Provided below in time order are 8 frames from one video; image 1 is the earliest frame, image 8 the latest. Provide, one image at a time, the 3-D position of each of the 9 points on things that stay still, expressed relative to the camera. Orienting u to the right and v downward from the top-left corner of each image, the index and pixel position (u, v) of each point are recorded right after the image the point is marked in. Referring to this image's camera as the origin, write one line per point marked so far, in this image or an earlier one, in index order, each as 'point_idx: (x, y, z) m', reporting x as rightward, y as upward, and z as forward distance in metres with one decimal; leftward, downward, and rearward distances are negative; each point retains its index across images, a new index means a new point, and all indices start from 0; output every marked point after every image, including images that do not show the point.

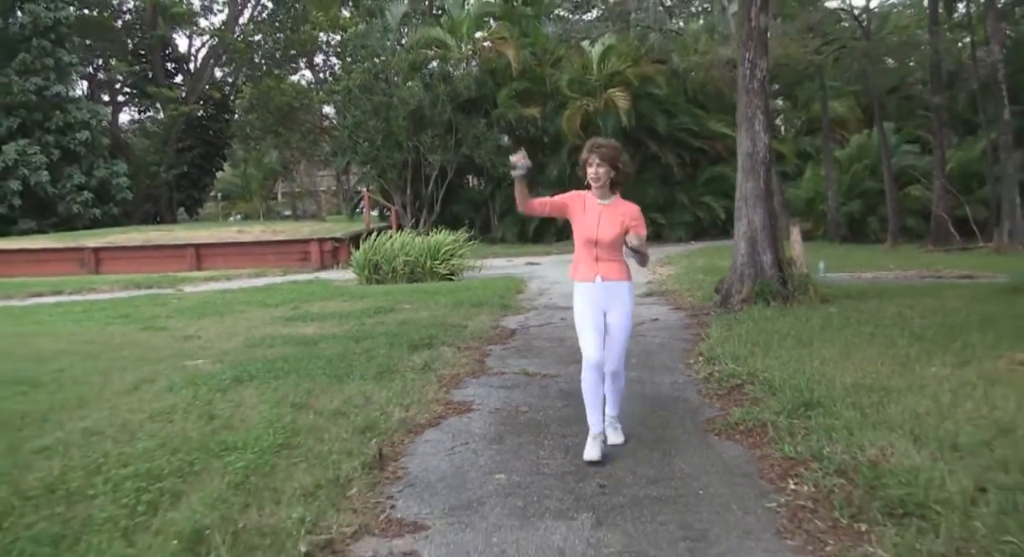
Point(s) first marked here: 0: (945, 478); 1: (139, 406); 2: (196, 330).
0: (+2.1, -1.0, +4.2) m
1: (-2.6, -0.9, +6.0) m
2: (-4.1, -0.6, +11.1) m
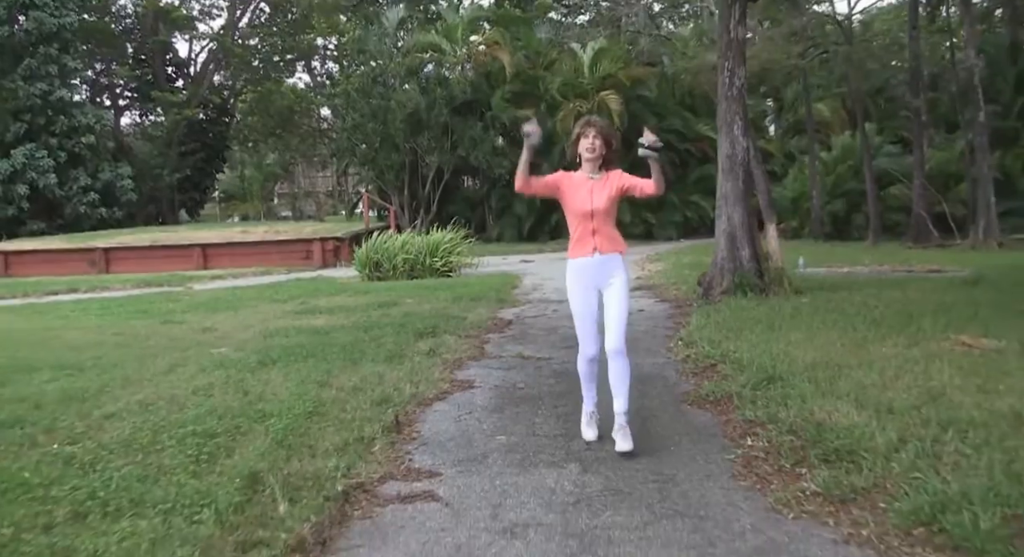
0: (+2.1, -0.9, +5.0) m
1: (-2.6, -0.8, +6.8) m
2: (-4.2, -0.6, +11.9) m
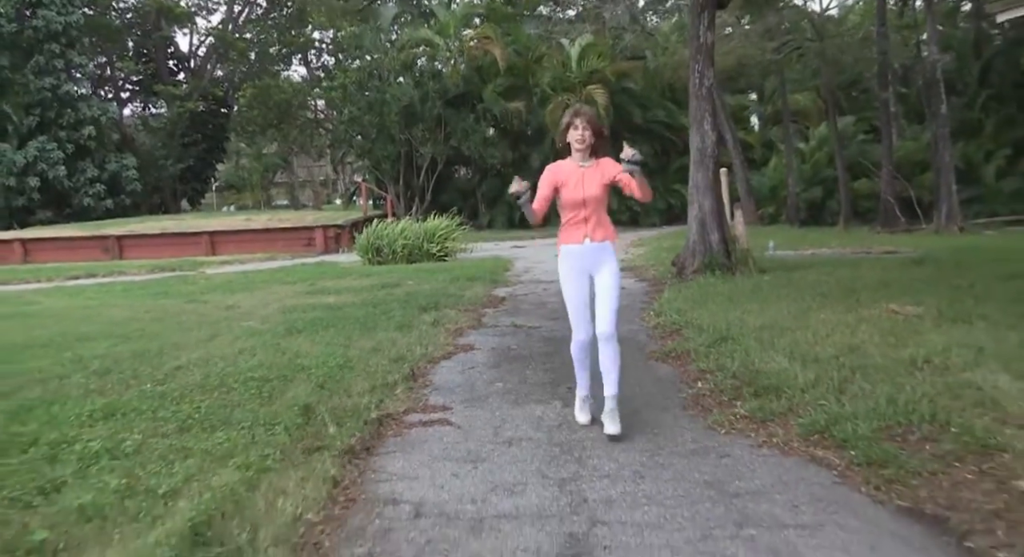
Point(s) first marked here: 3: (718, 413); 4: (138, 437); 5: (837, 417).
0: (+2.1, -0.7, +6.3) m
1: (-2.7, -0.6, +8.0) m
2: (-4.3, -0.3, +13.0) m
3: (+1.4, -0.9, +5.6) m
4: (-2.0, -0.9, +4.7) m
5: (+2.0, -0.8, +5.1) m
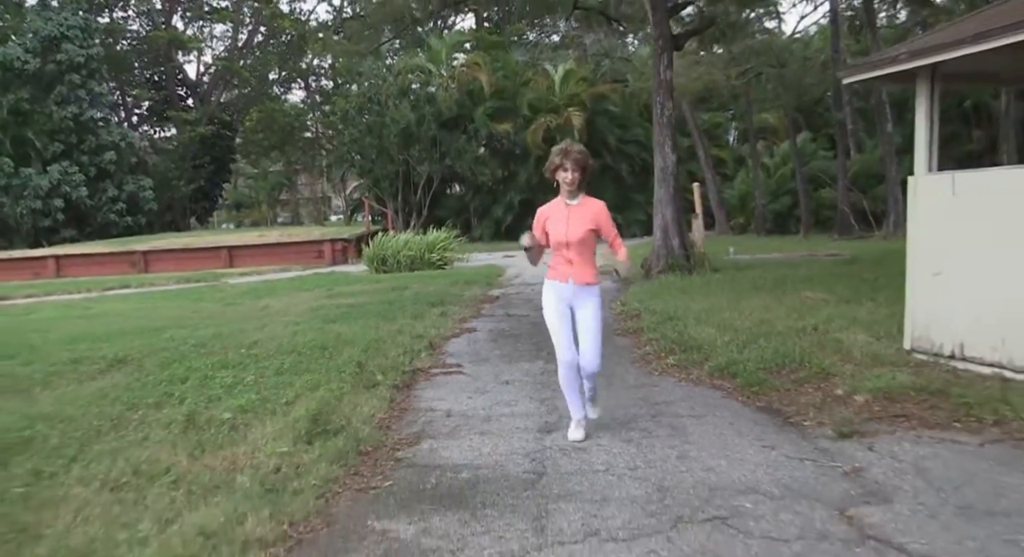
0: (+2.0, -0.6, +8.4) m
1: (-2.8, -0.6, +10.1) m
2: (-4.4, -0.4, +15.2) m
3: (+1.3, -0.8, +7.8) m
4: (-2.0, -0.8, +6.8) m
5: (+1.9, -0.7, +7.3) m
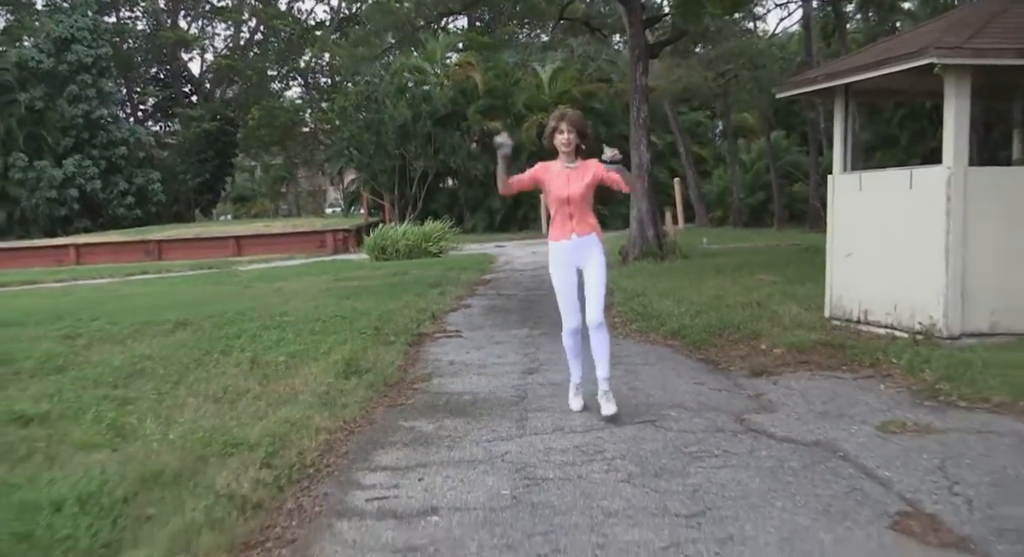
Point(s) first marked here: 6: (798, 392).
0: (+1.9, -0.3, +10.0) m
1: (-2.9, -0.4, +11.7) m
2: (-4.6, -0.1, +16.7) m
3: (+1.2, -0.6, +9.4) m
4: (-2.1, -0.6, +8.4) m
5: (+1.8, -0.5, +8.9) m
6: (+2.1, -0.8, +6.1) m
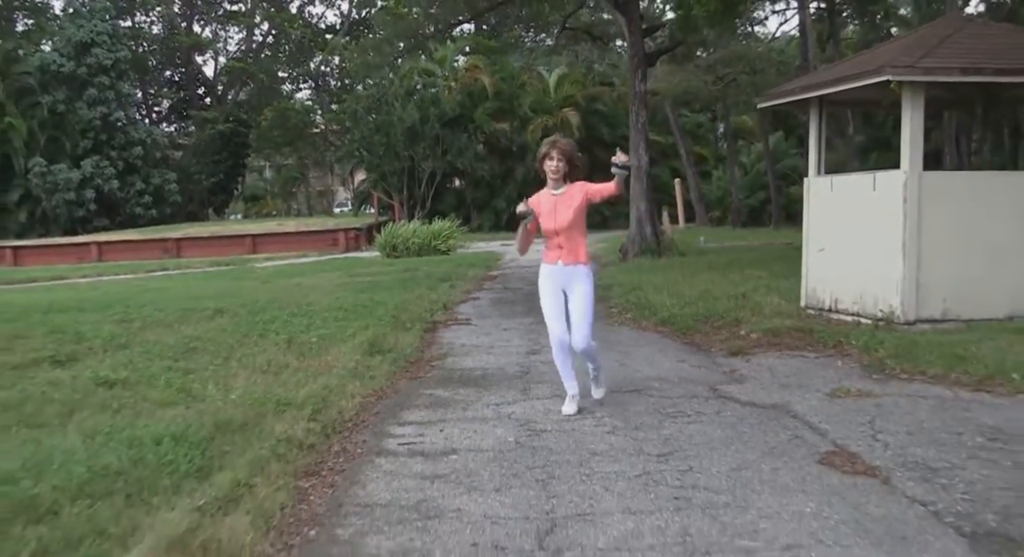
0: (+2.0, -0.3, +10.9) m
1: (-2.8, -0.3, +12.6) m
2: (-4.5, 0.0, +17.6) m
3: (+1.3, -0.5, +10.3) m
4: (-2.1, -0.5, +9.3) m
5: (+1.9, -0.4, +9.8) m
6: (+2.1, -0.7, +7.0) m
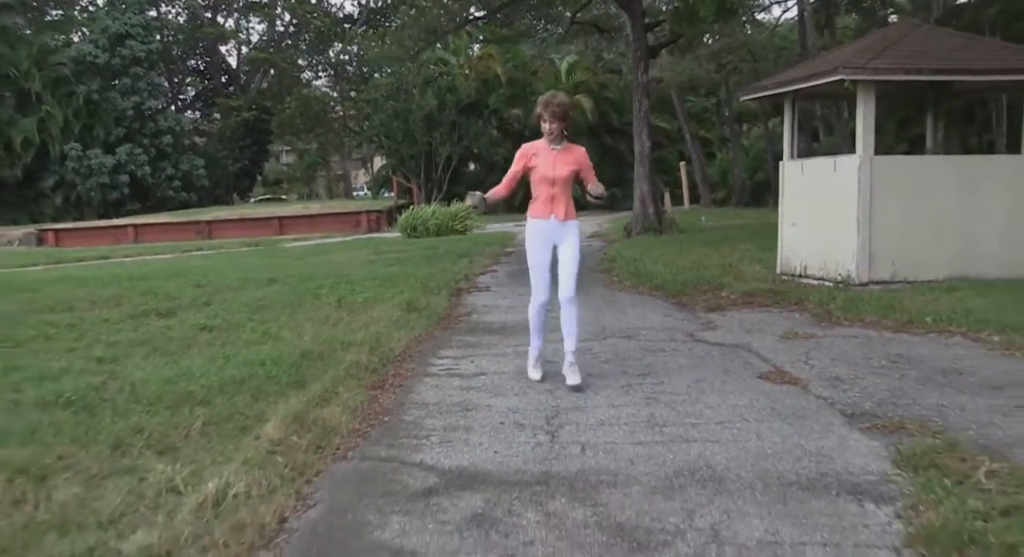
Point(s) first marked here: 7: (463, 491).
0: (+2.2, +0.1, +12.4) m
1: (-2.6, +0.1, +14.1) m
2: (-4.2, +0.5, +19.2) m
3: (+1.5, -0.1, +11.8) m
4: (-1.9, -0.1, +10.8) m
5: (+2.1, 0.0, +11.2) m
6: (+2.3, -0.4, +8.5) m
7: (-0.2, -1.0, +3.9) m
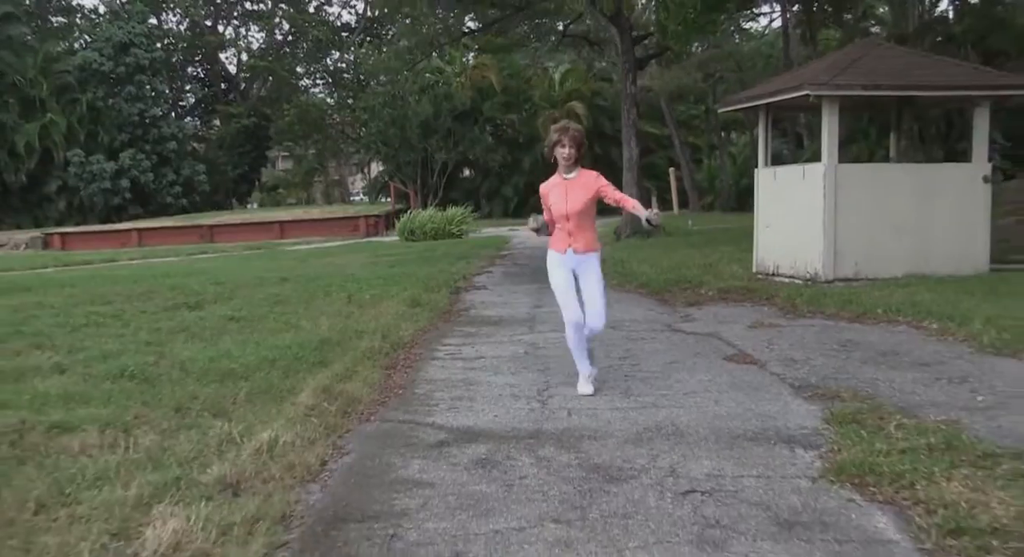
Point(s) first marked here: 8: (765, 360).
0: (+2.1, +0.1, +13.3) m
1: (-2.7, +0.1, +14.9) m
2: (-4.3, +0.4, +20.0) m
3: (+1.4, -0.1, +12.6) m
4: (-2.0, -0.1, +11.6) m
5: (+2.0, 0.0, +12.1) m
6: (+2.2, -0.4, +9.3) m
7: (-0.2, -0.9, +4.8) m
8: (+2.0, -0.6, +6.5) m
